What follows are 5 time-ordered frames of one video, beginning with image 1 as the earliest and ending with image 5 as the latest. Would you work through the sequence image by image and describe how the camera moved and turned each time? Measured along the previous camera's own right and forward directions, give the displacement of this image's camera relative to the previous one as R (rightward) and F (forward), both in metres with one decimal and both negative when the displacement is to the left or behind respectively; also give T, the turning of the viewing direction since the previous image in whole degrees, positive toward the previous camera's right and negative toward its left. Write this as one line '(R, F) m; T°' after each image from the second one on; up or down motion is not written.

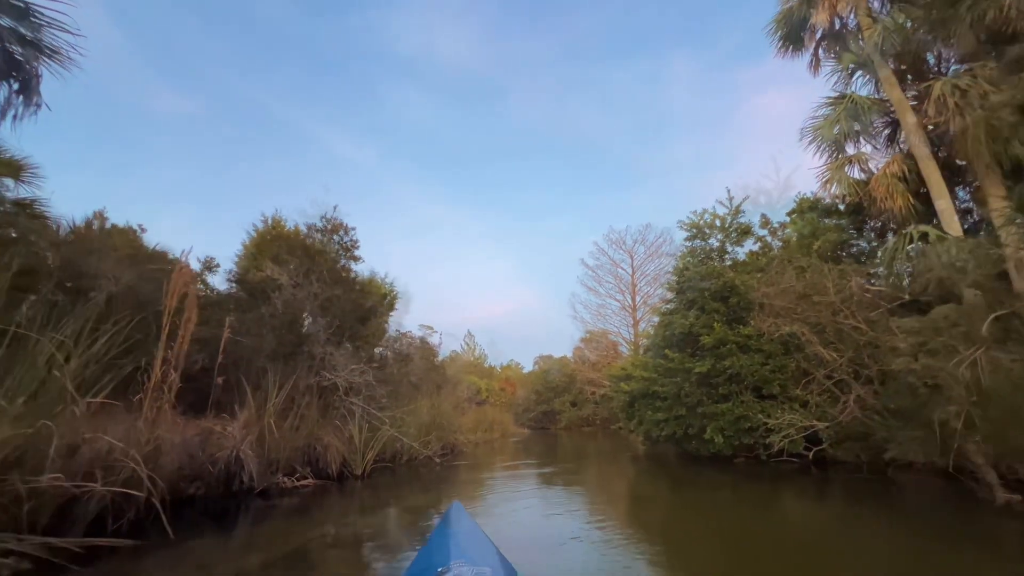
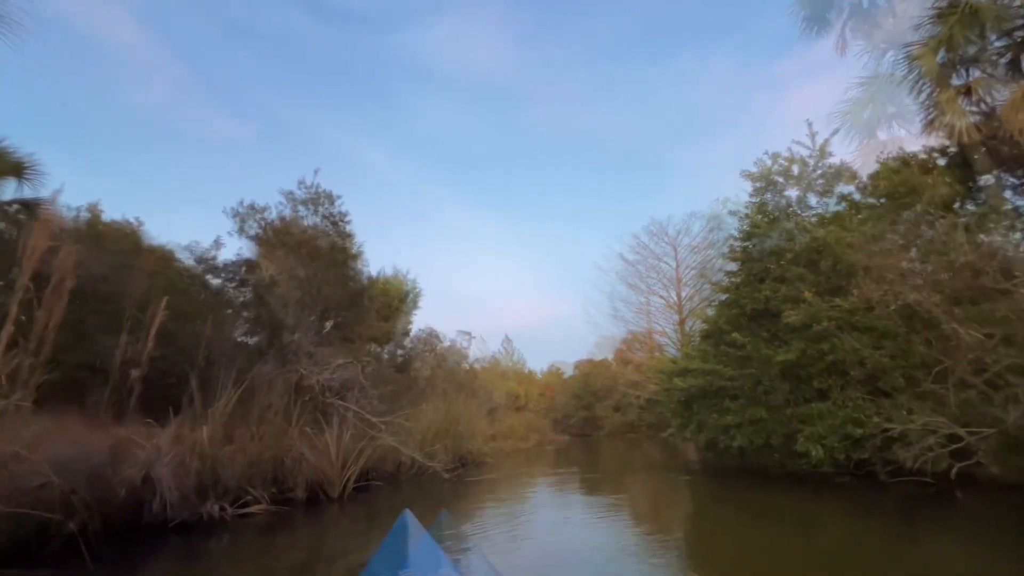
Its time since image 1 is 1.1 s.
(+0.2, +1.2) m; -1°
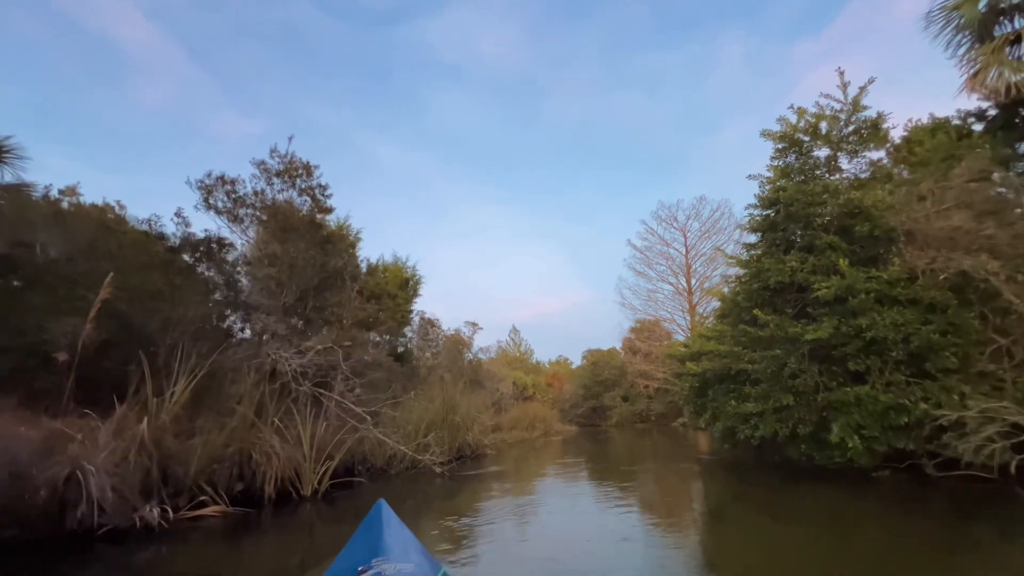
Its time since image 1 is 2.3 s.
(+0.3, +1.4) m; -1°
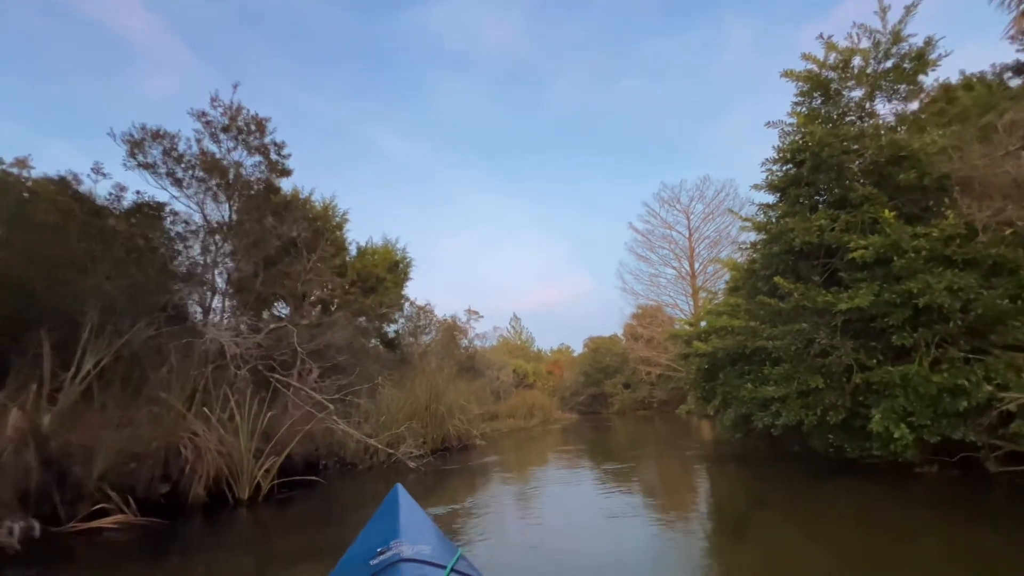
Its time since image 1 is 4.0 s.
(+0.4, +1.7) m; 0°
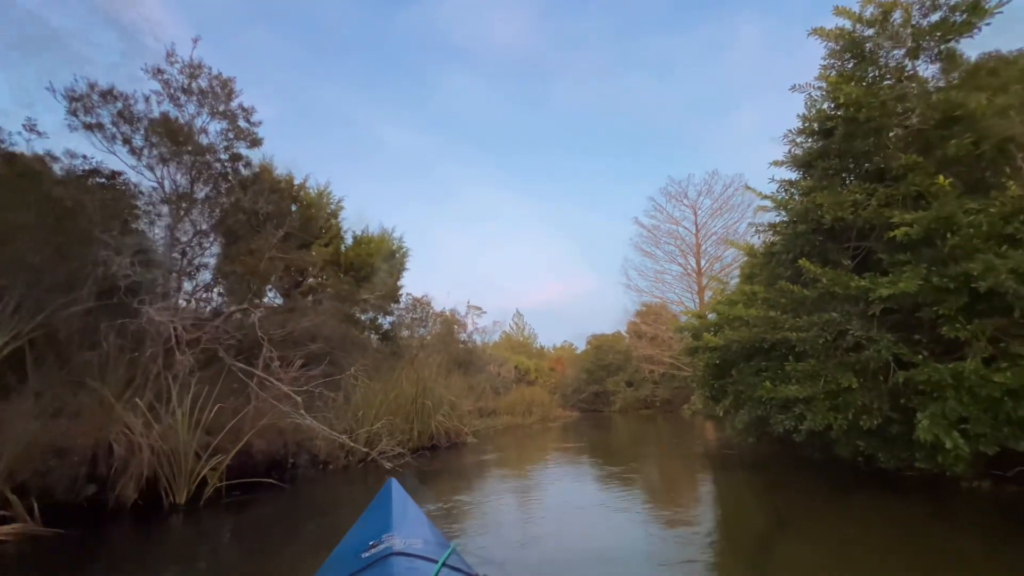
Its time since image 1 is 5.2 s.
(+0.3, +1.3) m; 0°
